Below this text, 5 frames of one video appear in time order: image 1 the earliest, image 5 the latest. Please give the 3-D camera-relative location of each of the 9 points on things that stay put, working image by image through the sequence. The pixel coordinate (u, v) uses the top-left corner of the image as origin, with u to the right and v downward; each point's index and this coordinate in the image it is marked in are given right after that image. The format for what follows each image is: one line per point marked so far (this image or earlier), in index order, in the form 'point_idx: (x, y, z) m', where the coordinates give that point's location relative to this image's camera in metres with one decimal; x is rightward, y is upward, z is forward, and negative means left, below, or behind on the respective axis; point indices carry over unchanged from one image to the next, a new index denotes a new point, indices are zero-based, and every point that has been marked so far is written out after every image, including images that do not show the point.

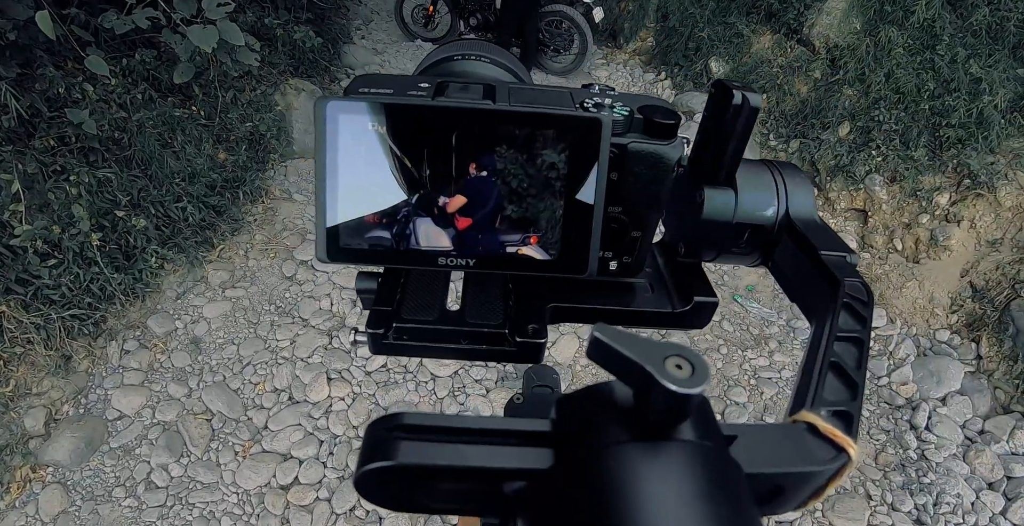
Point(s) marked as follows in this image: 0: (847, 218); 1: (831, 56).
0: (+1.9, +0.2, +3.6) m
1: (+2.0, +1.3, +3.9) m
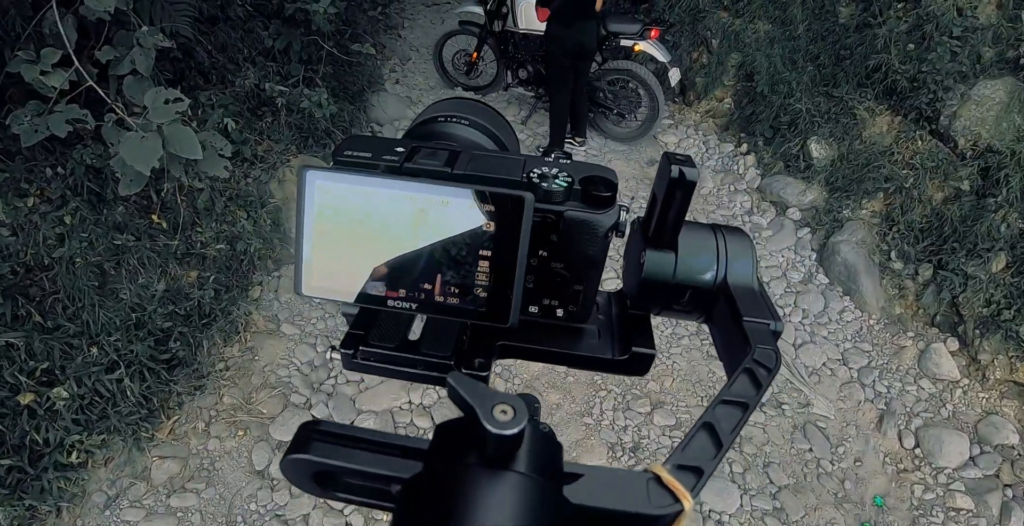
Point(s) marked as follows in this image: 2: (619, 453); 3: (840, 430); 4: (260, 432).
0: (+2.1, -0.6, +2.7) m
1: (+2.2, +0.5, +3.0) m
2: (+0.4, -0.7, +2.3) m
3: (+1.4, -0.7, +2.6) m
4: (-0.9, -0.6, +2.3) m
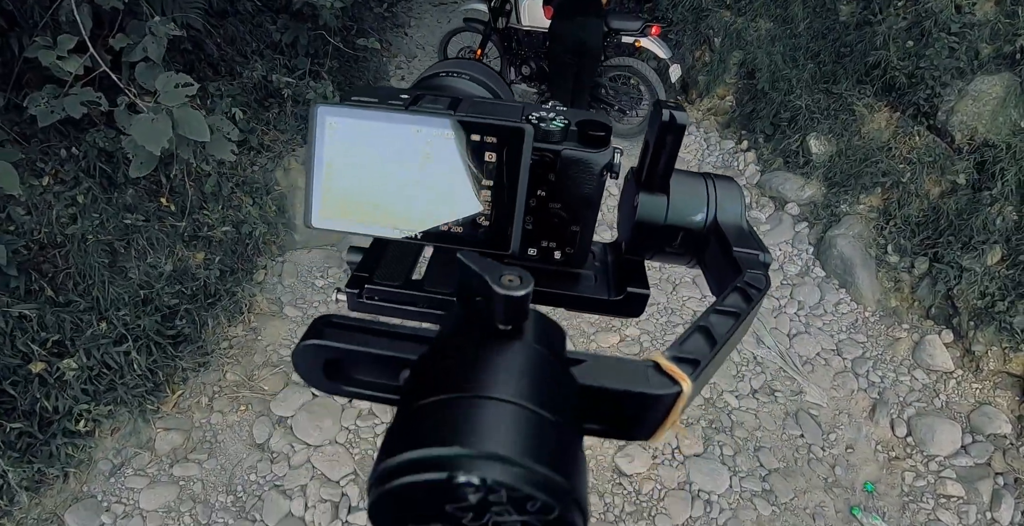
0: (+2.1, -0.5, +2.7) m
1: (+2.2, +0.5, +3.0) m
2: (+0.4, -0.6, +2.3) m
3: (+1.3, -0.6, +2.6) m
4: (-0.9, -0.5, +2.3) m
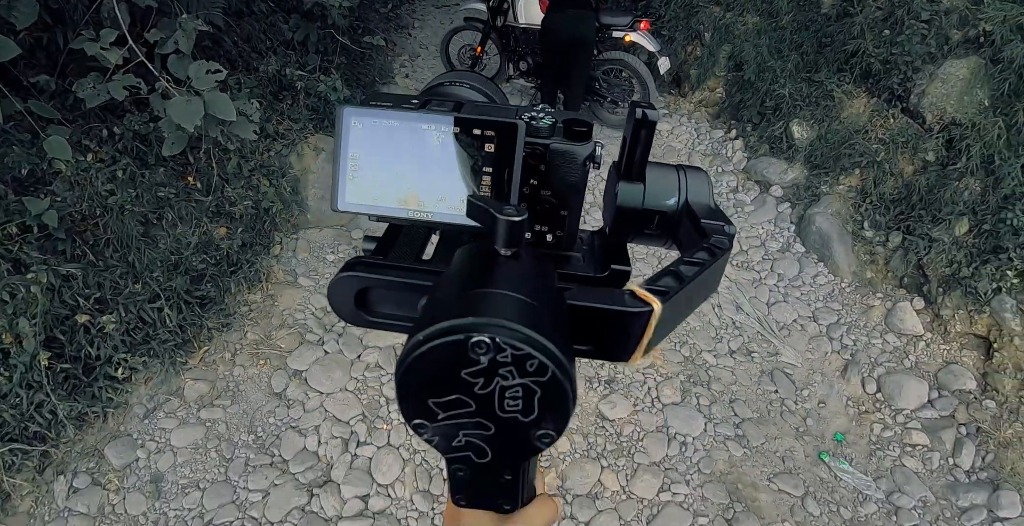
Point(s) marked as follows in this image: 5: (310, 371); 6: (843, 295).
0: (+2.1, -0.4, +2.9) m
1: (+2.2, +0.7, +3.2) m
2: (+0.3, -0.5, +2.5) m
3: (+1.3, -0.5, +2.8) m
4: (-1.0, -0.4, +2.6) m
5: (-0.8, -0.4, +2.5) m
6: (+1.7, -0.2, +3.2) m
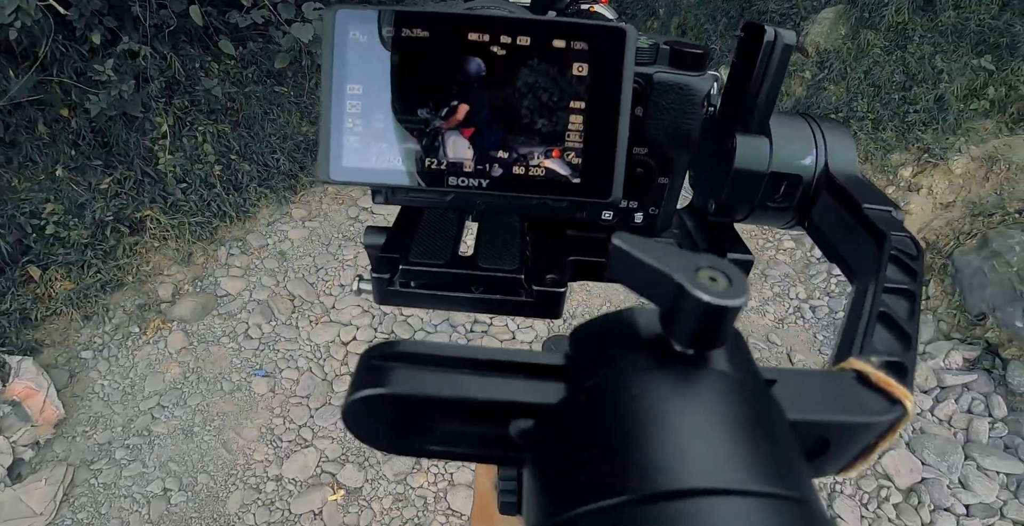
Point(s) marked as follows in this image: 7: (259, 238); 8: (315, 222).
0: (+2.1, +0.4, +4.1) m
1: (+2.2, +1.4, +4.5) m
2: (+0.3, +0.3, +3.7) m
3: (+1.3, +0.3, +4.0) m
4: (-1.0, +0.4, +3.8) m
5: (-0.8, +0.4, +3.7) m
6: (+1.7, +0.6, +4.4) m
7: (-1.4, +0.1, +3.4) m
8: (-1.1, +0.2, +3.6) m
